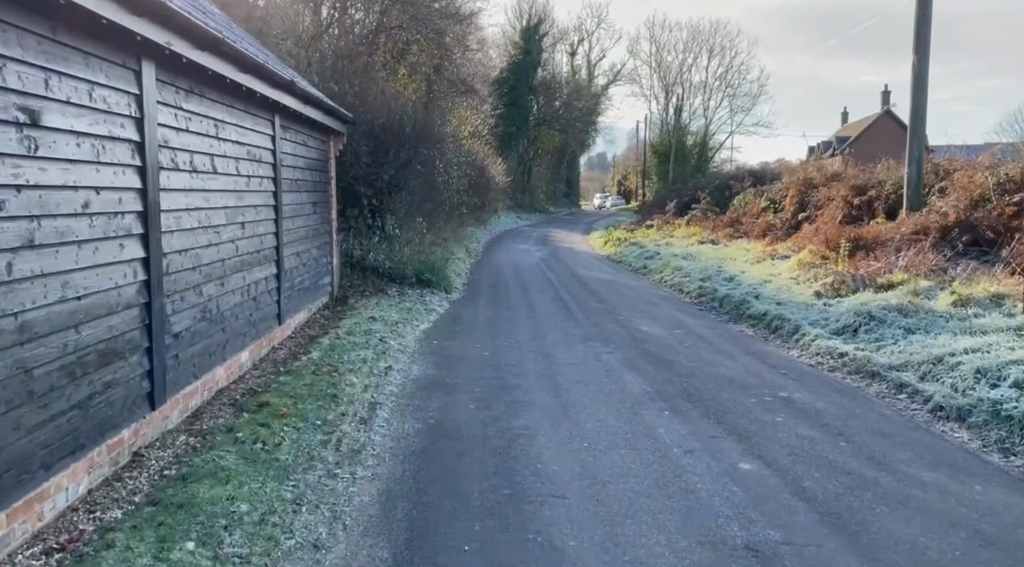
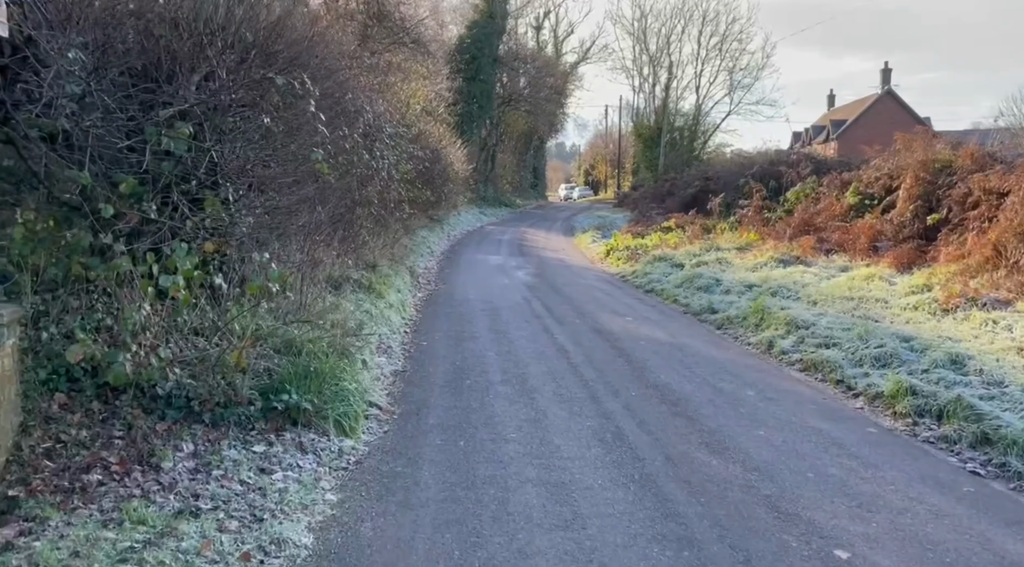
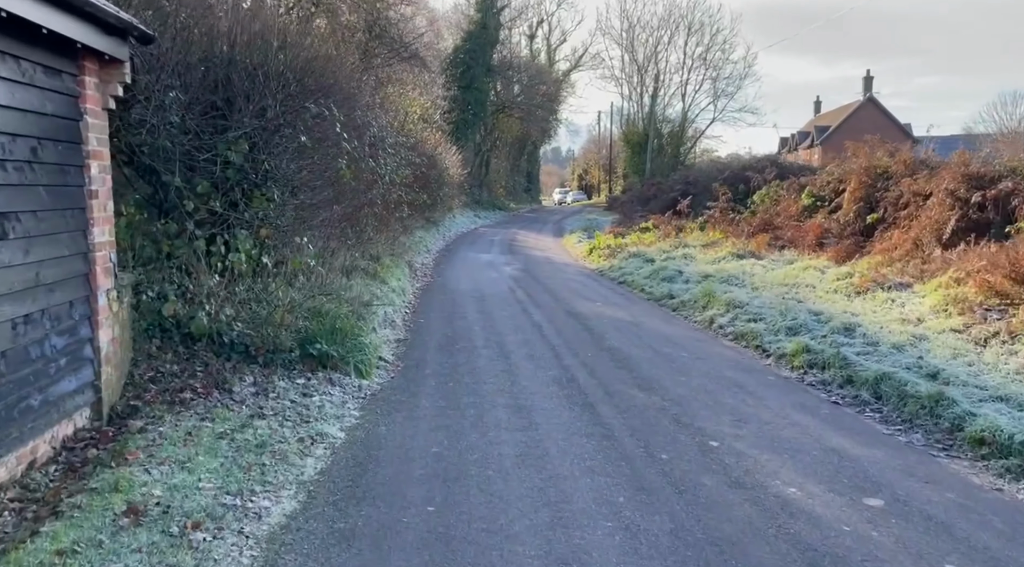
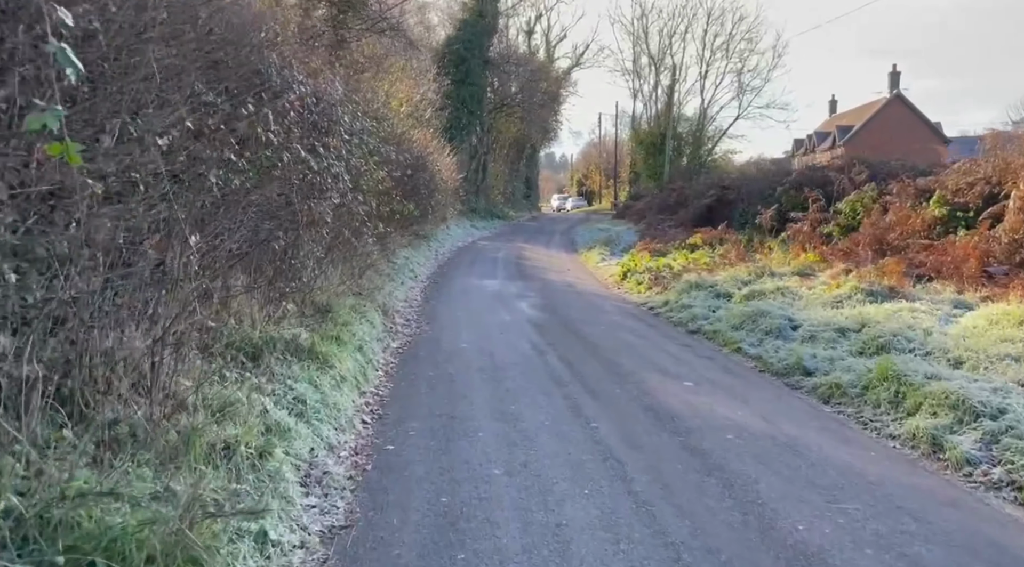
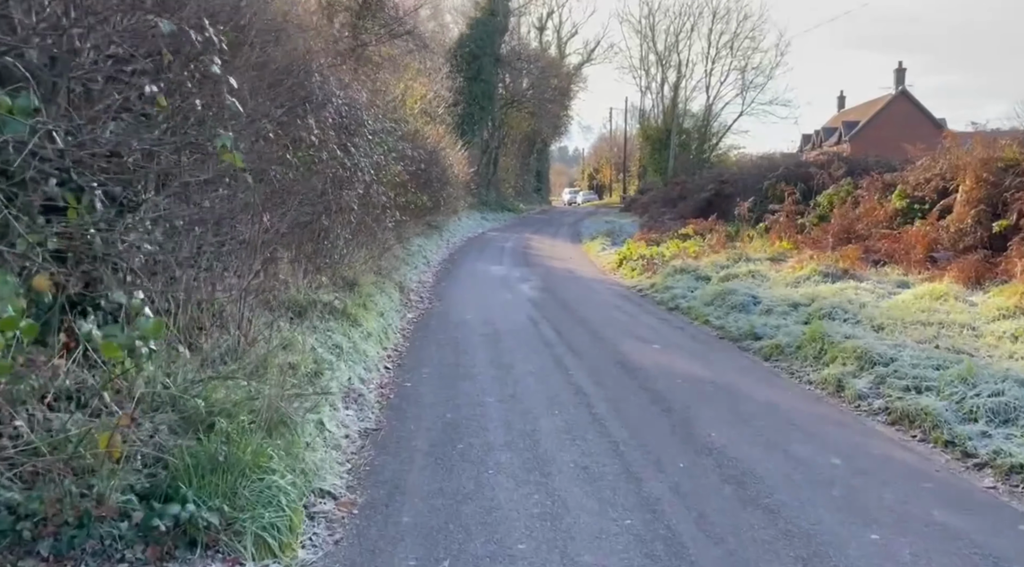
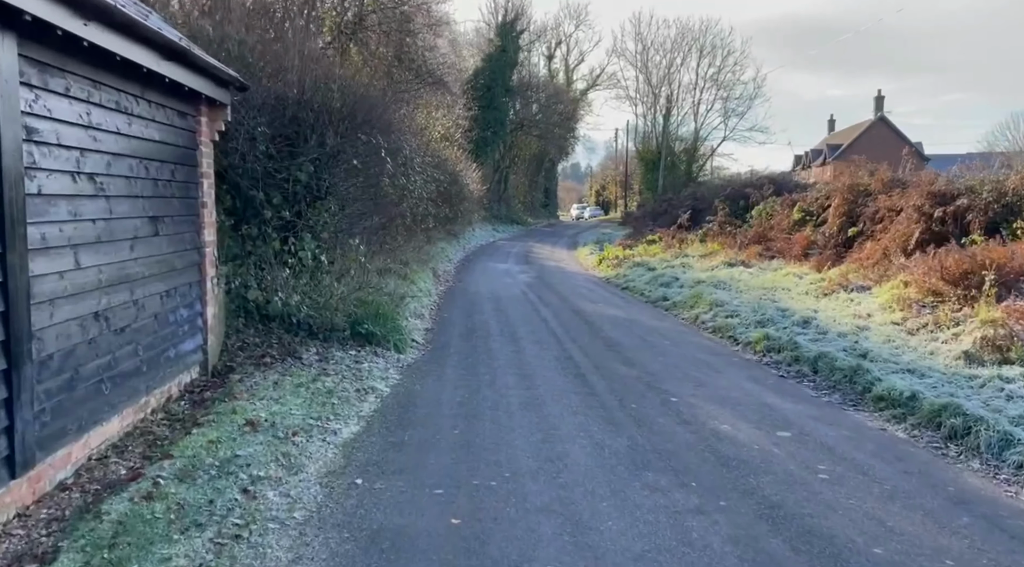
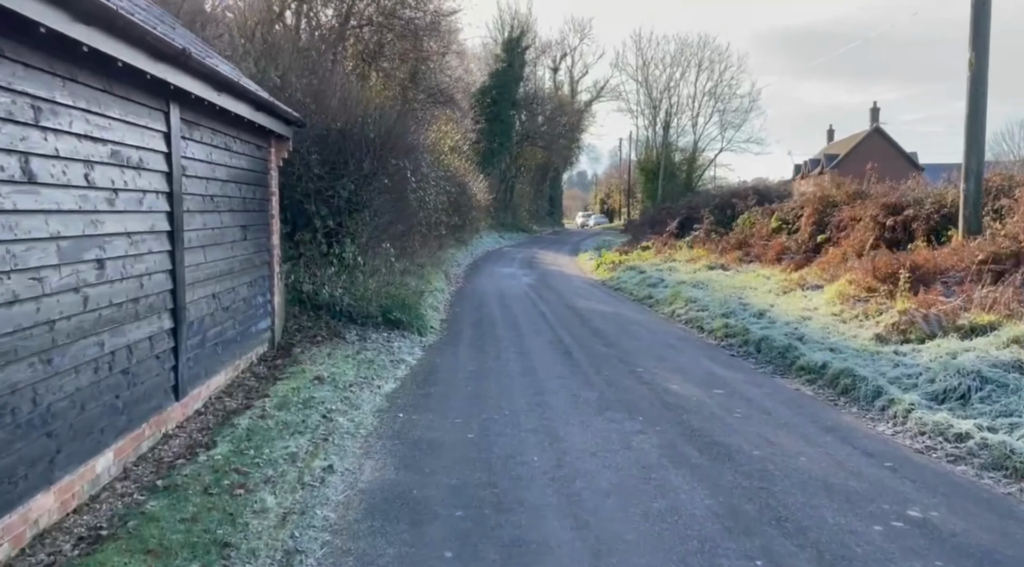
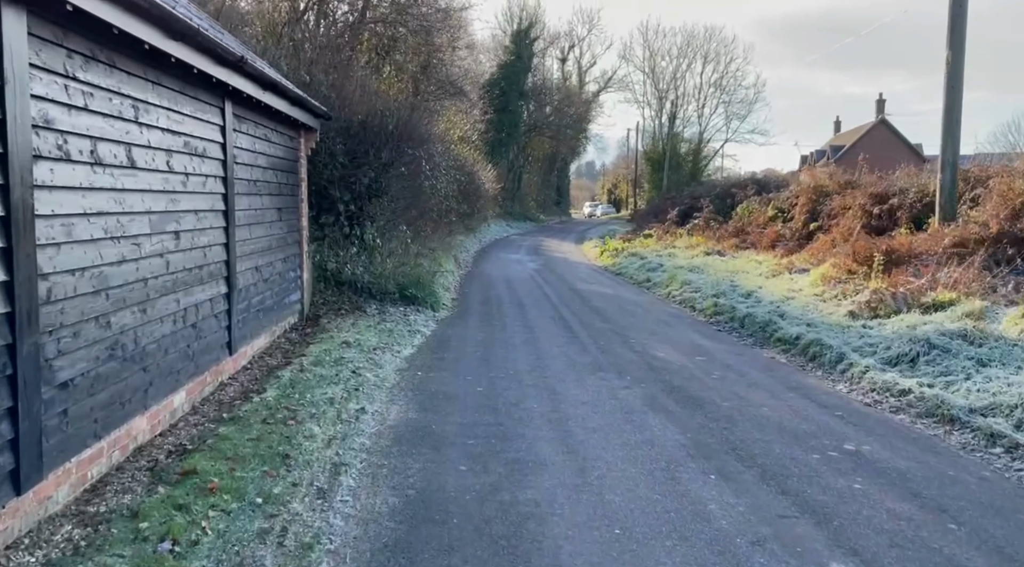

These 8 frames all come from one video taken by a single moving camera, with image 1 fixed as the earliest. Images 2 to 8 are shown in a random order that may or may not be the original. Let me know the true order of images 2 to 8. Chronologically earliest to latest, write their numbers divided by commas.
8, 7, 6, 3, 2, 5, 4
